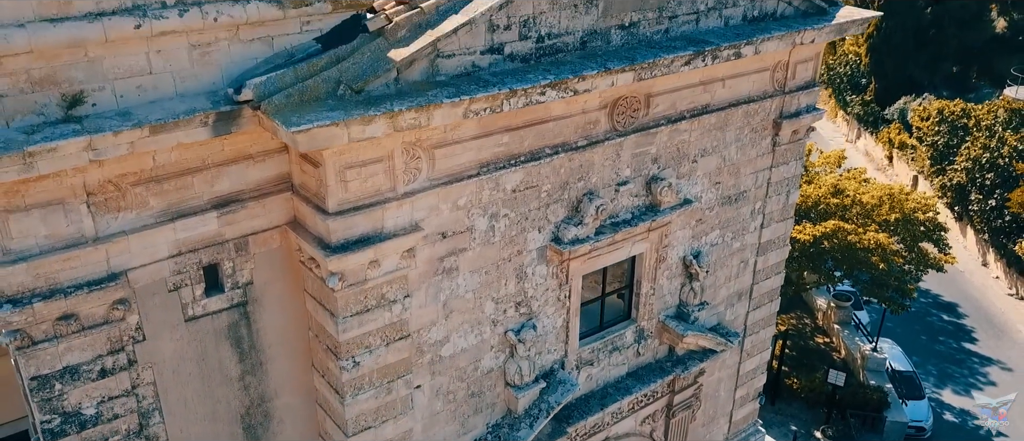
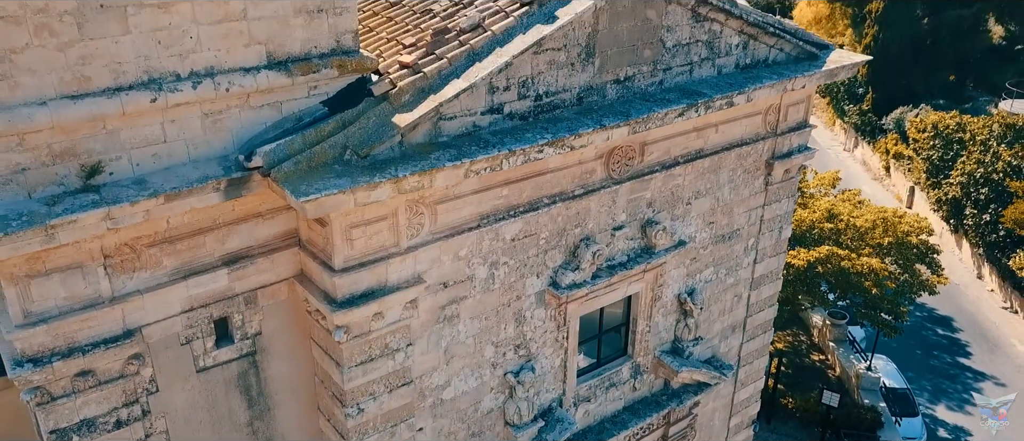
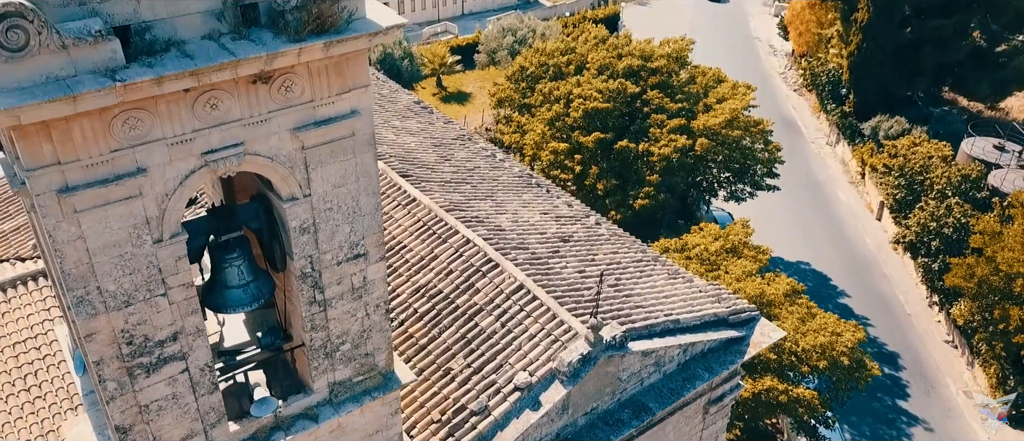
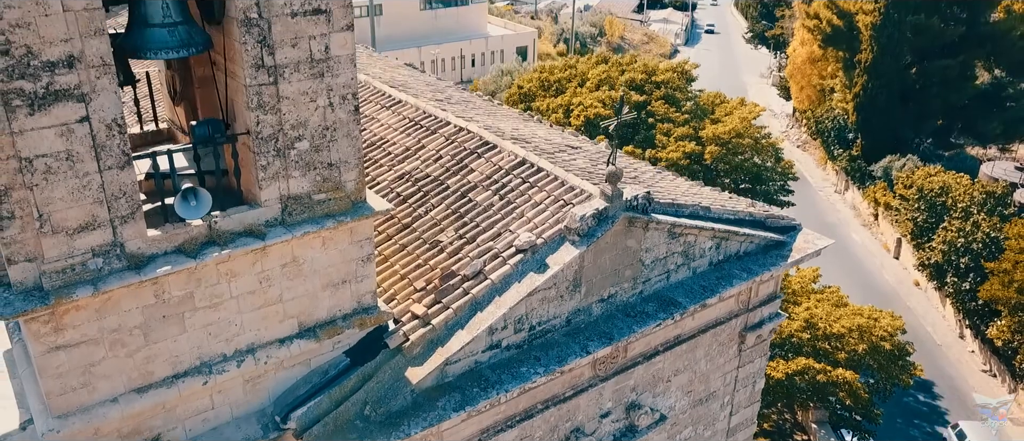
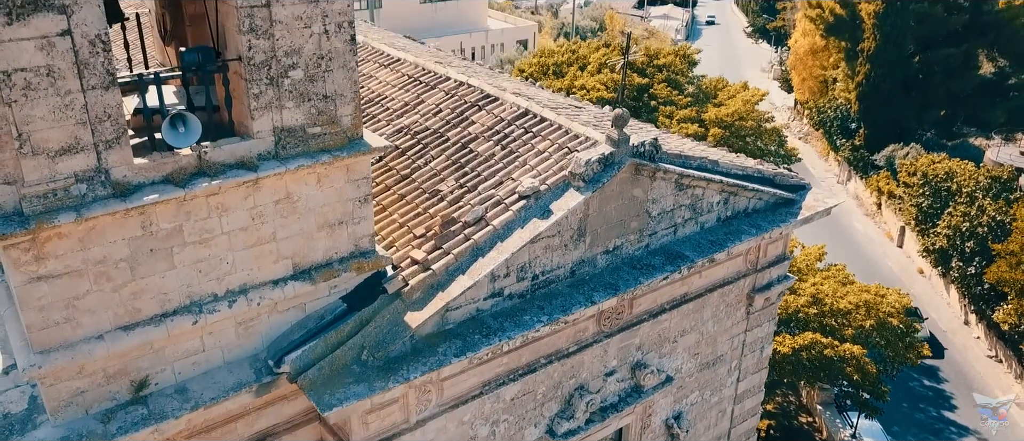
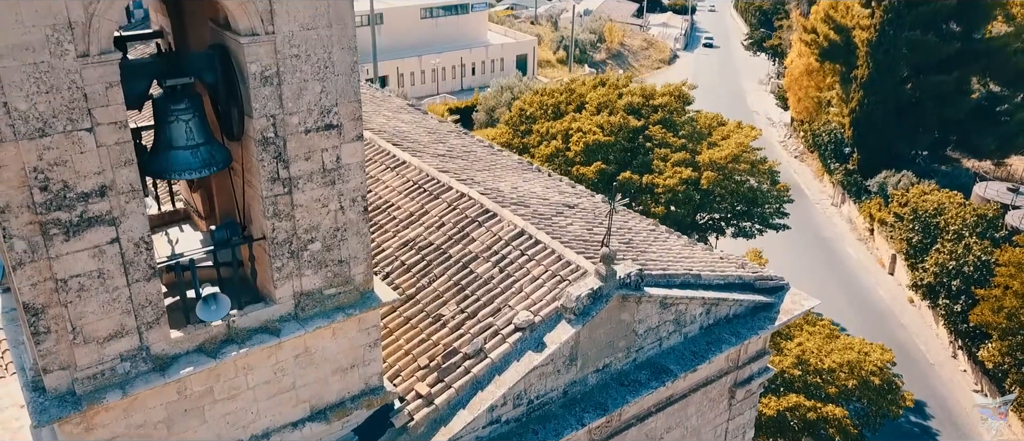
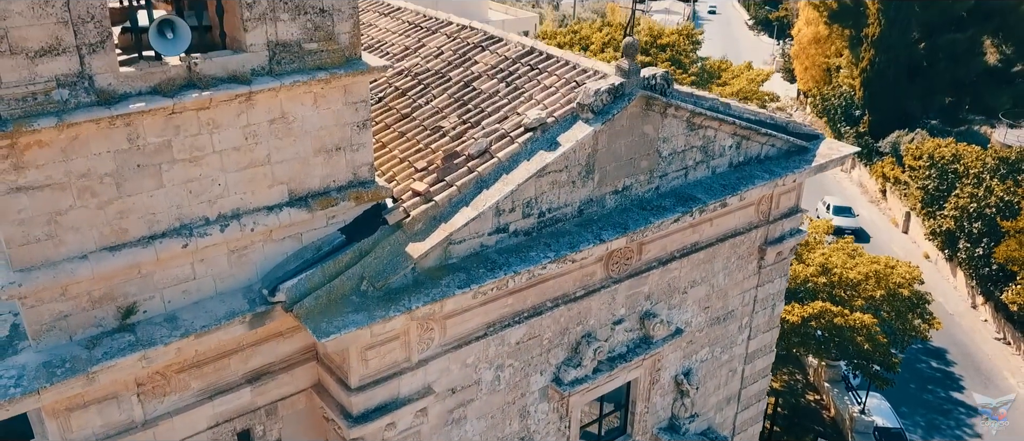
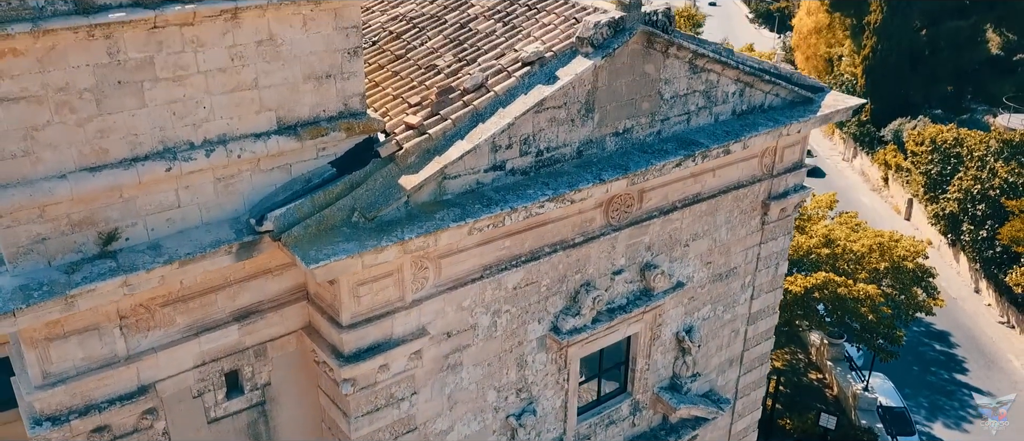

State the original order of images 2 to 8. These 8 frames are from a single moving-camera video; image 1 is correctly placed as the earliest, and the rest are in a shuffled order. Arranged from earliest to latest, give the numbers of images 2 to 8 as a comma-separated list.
2, 8, 7, 5, 4, 6, 3
